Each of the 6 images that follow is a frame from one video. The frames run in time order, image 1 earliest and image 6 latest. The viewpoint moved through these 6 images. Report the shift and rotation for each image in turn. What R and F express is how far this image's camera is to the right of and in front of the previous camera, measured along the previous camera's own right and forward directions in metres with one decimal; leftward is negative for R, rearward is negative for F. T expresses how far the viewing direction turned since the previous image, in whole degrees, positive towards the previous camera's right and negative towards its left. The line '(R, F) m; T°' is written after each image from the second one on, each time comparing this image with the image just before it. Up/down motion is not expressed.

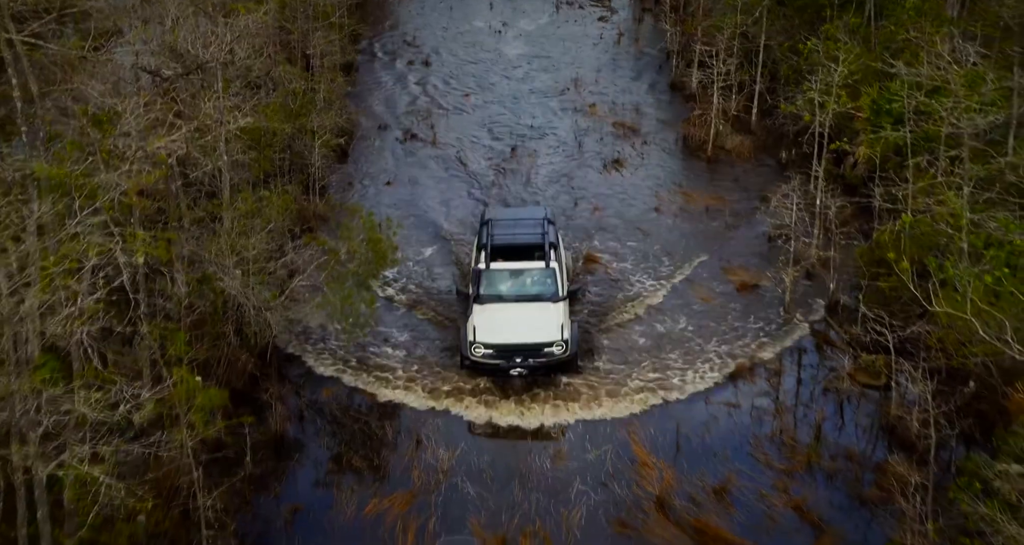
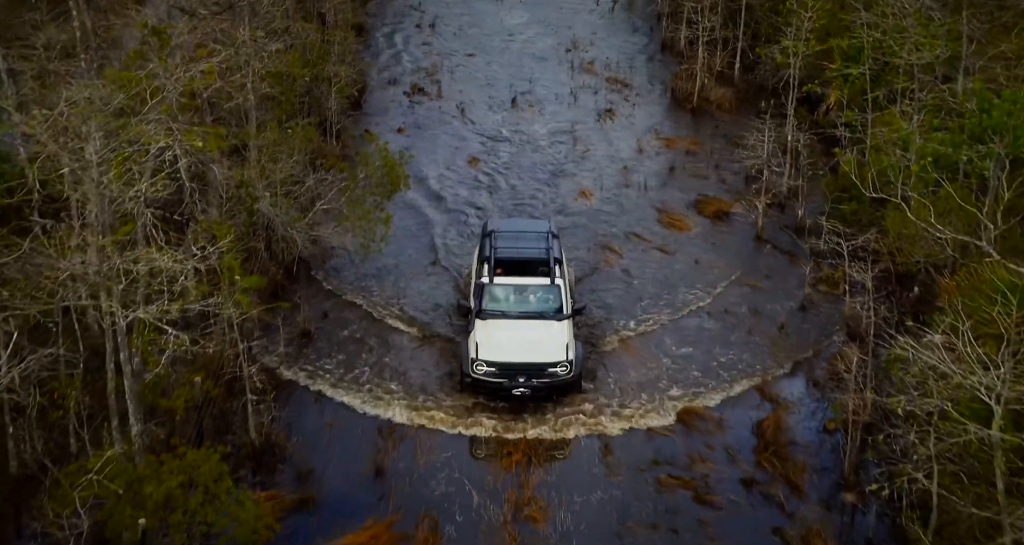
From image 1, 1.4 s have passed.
(+0.1, -2.3) m; 0°
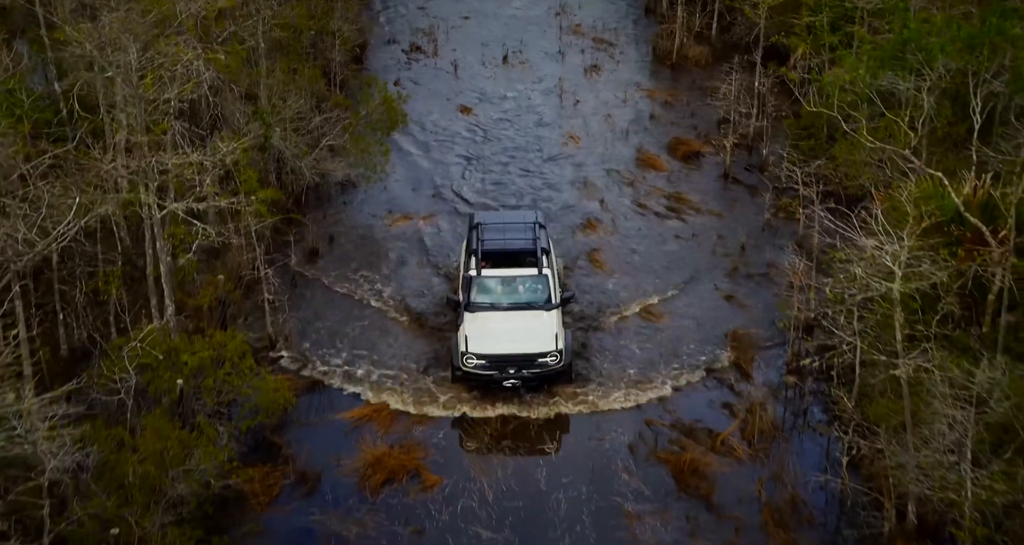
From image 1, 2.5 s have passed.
(+0.2, -2.1) m; 0°
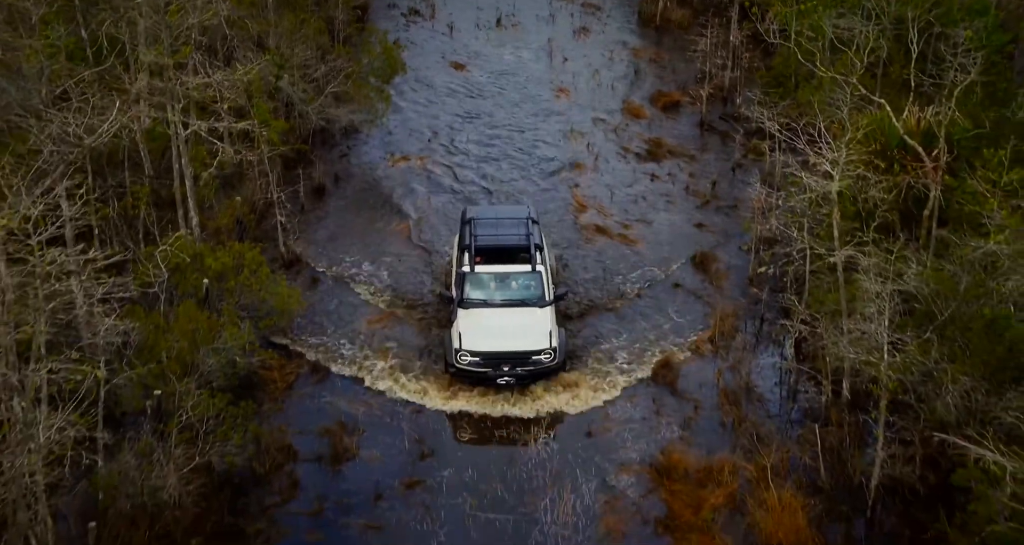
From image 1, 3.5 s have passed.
(+0.1, -1.9) m; 0°
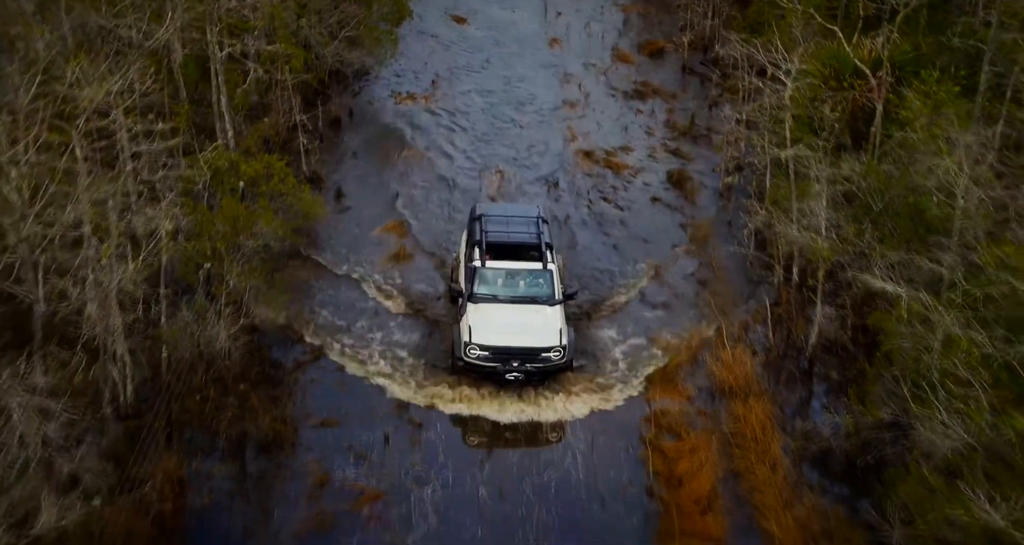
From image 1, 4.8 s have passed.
(+0.1, -2.4) m; 0°
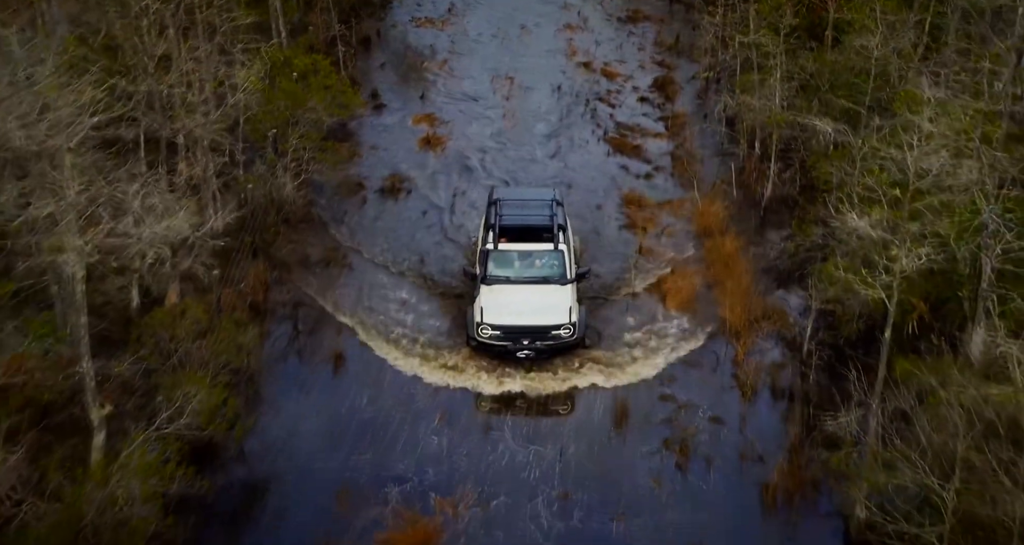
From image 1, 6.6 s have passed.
(-0.1, -3.5) m; 0°
